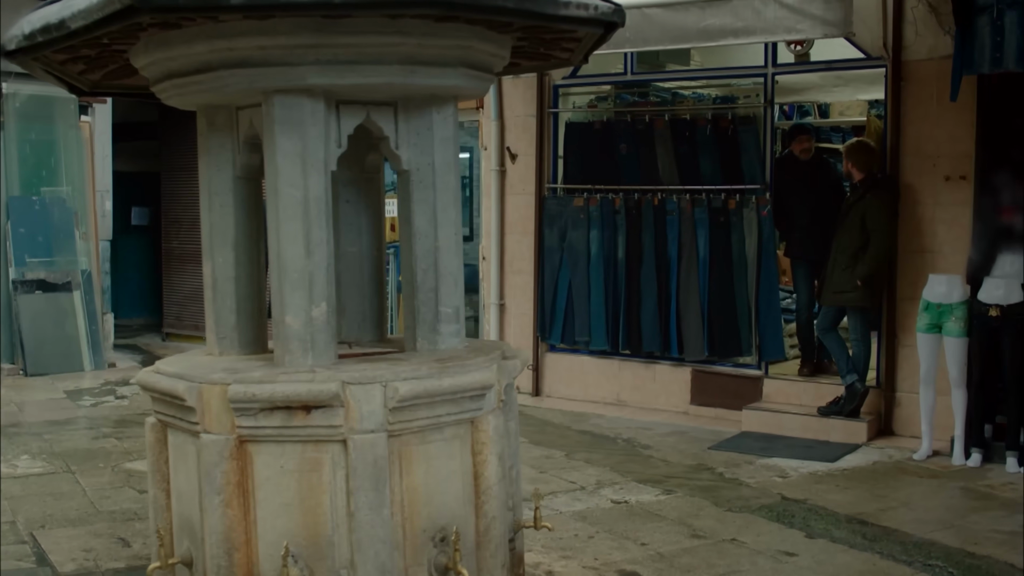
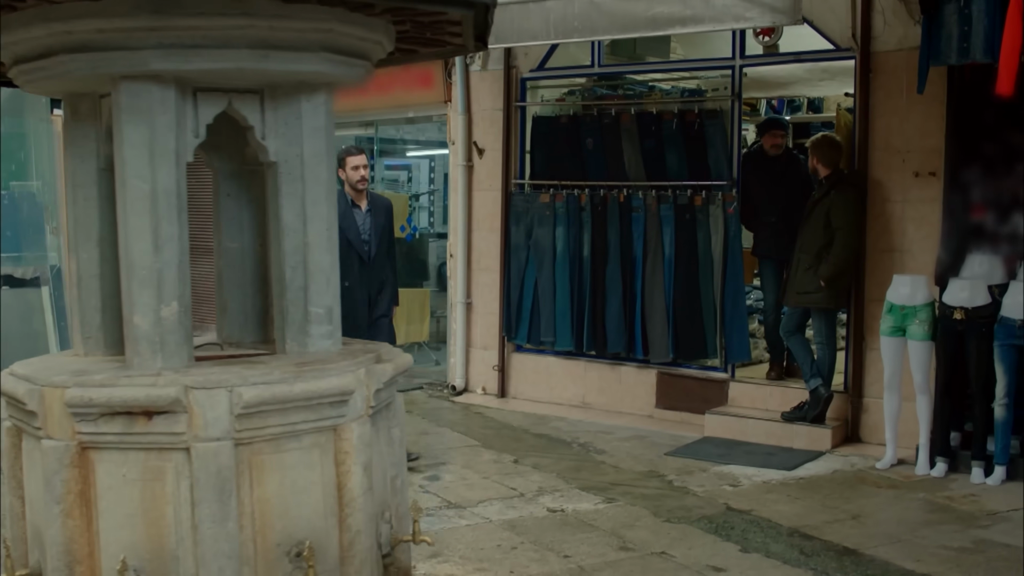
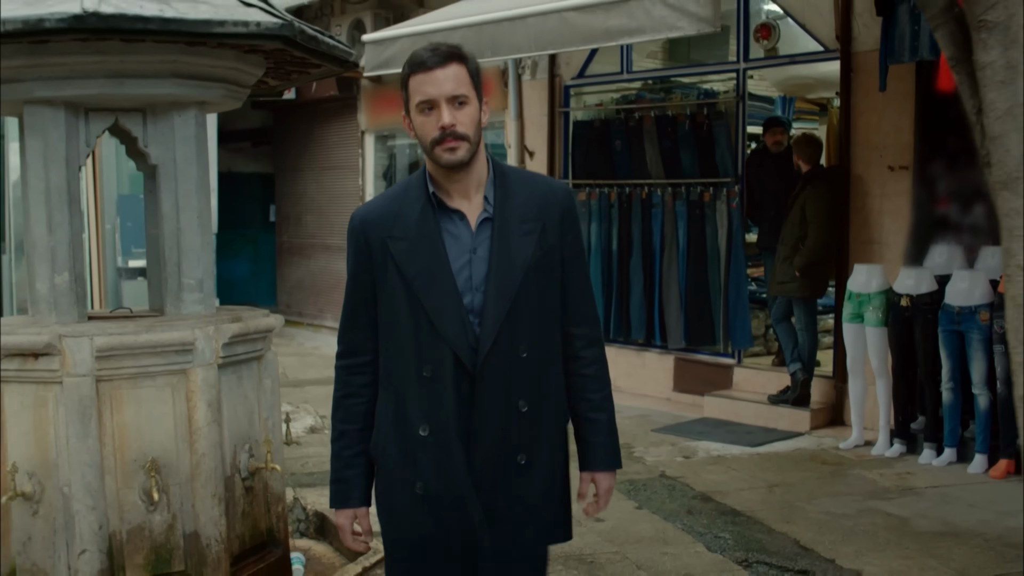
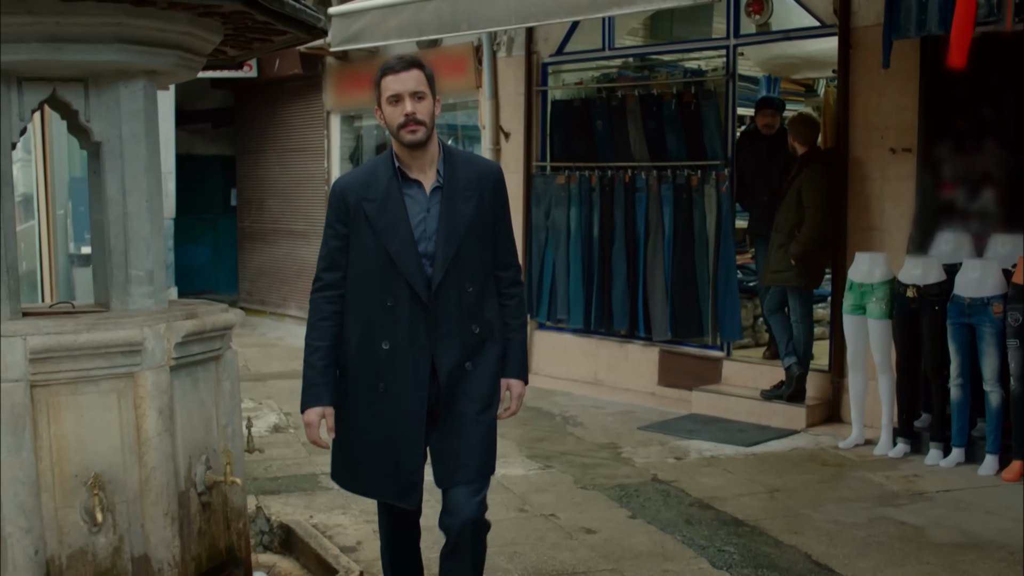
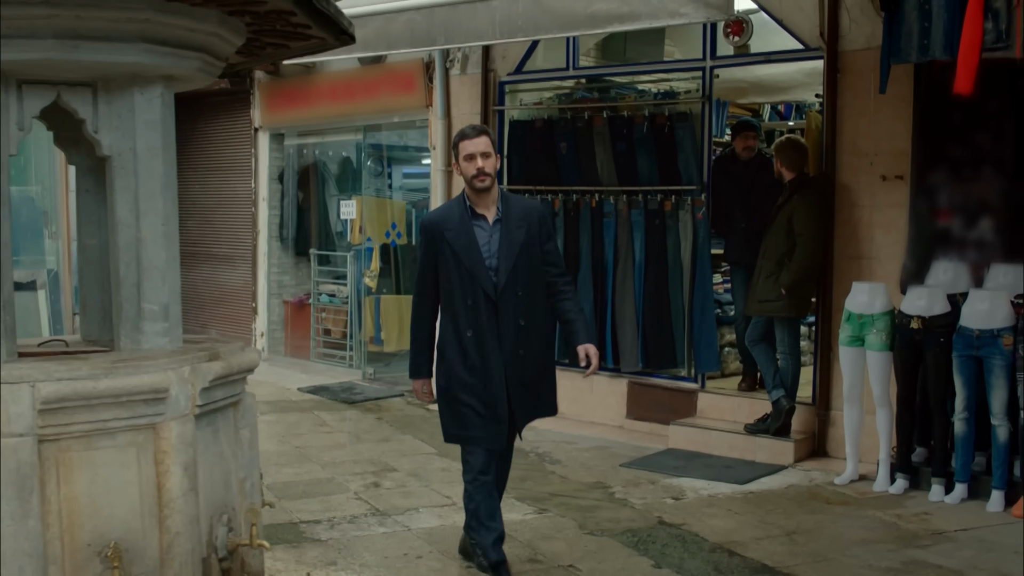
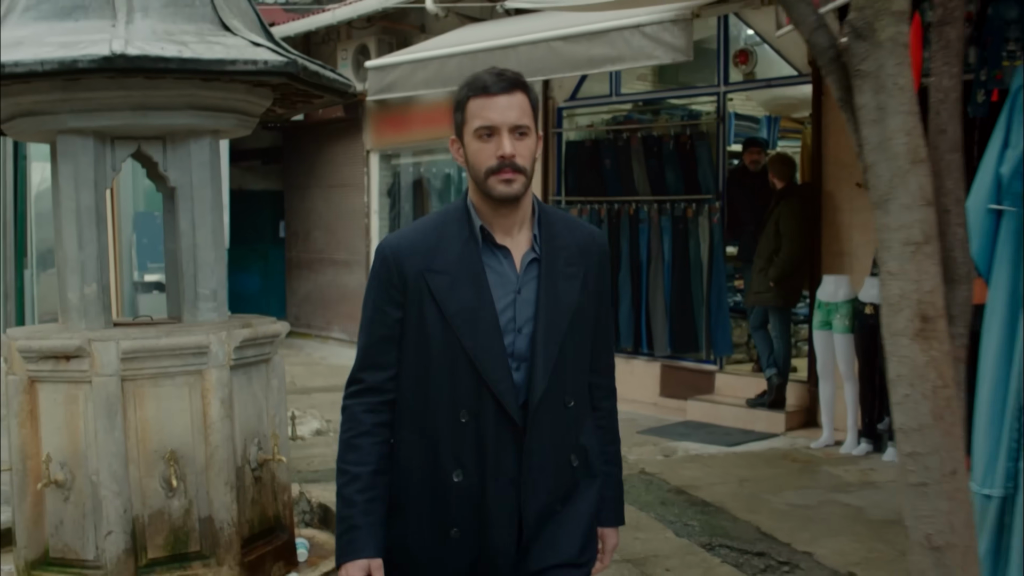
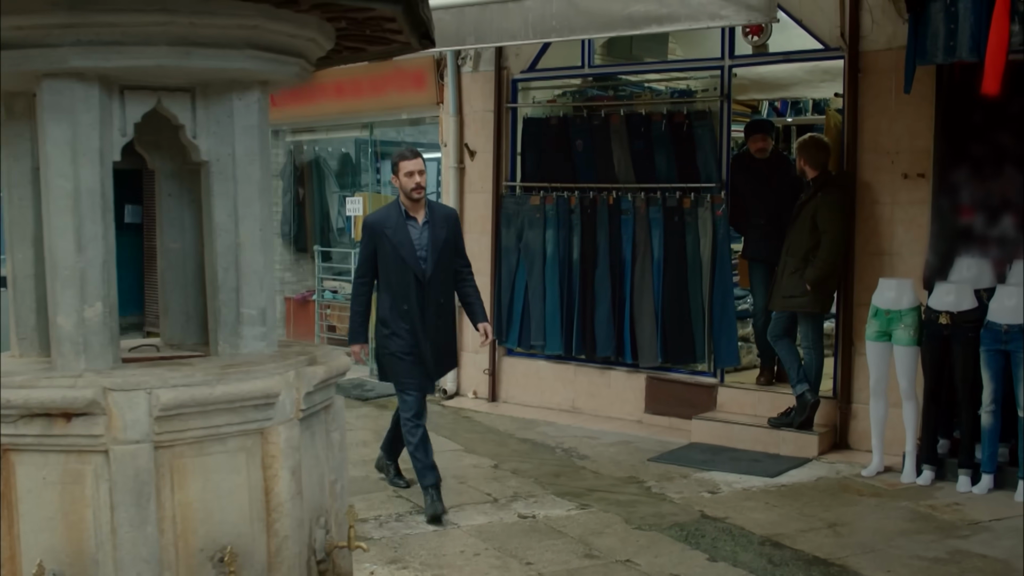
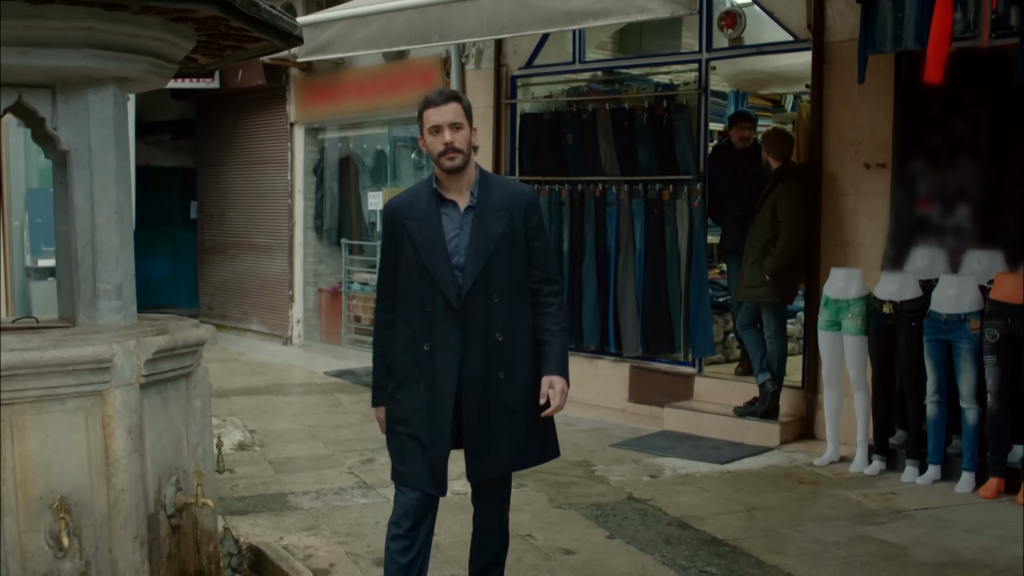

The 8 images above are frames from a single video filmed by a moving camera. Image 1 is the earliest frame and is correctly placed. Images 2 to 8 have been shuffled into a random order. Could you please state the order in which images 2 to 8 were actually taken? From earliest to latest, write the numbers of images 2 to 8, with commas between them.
2, 7, 5, 8, 4, 3, 6
